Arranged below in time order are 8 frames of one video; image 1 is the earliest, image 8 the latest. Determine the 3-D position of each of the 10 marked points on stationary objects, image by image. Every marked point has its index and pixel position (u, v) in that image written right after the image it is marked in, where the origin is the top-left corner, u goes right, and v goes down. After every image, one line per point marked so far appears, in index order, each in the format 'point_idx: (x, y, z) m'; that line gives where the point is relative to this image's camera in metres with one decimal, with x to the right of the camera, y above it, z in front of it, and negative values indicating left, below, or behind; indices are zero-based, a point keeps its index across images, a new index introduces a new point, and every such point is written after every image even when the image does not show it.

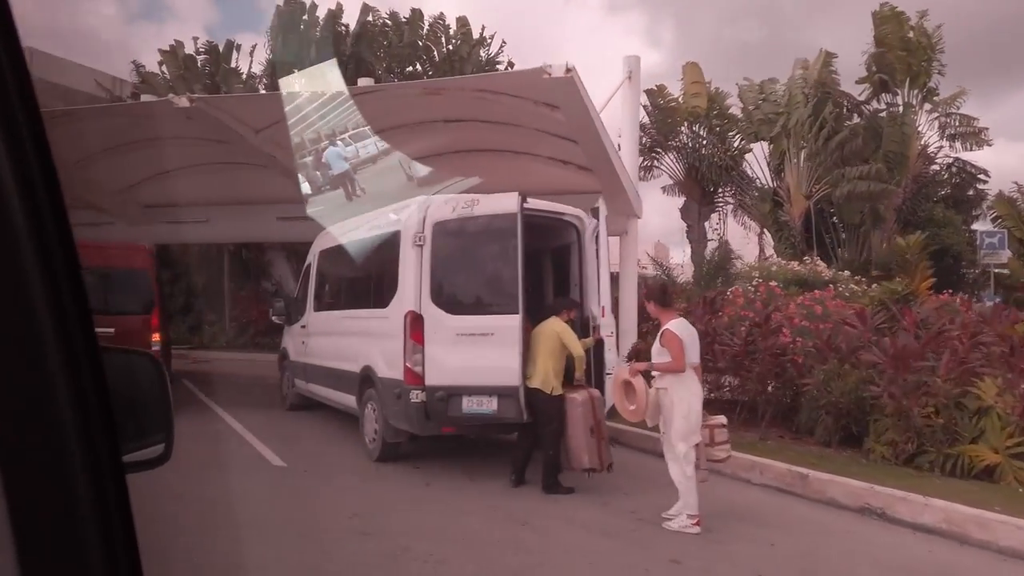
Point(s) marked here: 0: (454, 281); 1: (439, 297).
0: (-0.5, +0.1, +6.5) m
1: (-0.7, 0.0, +6.5) m
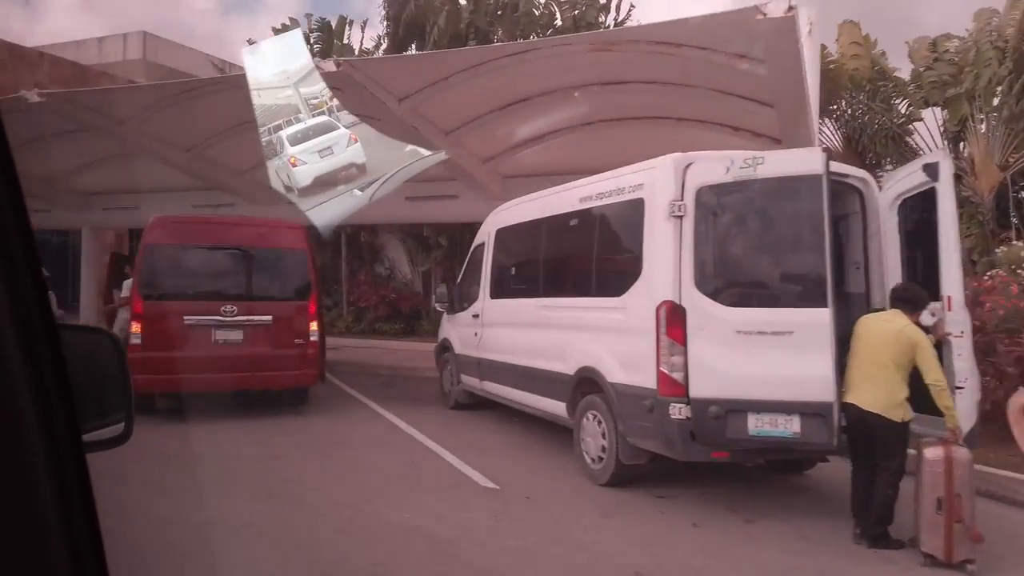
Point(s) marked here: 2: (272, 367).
0: (+1.5, +0.2, +5.1) m
1: (+1.3, +0.1, +5.1) m
2: (-2.8, -0.9, +8.4) m
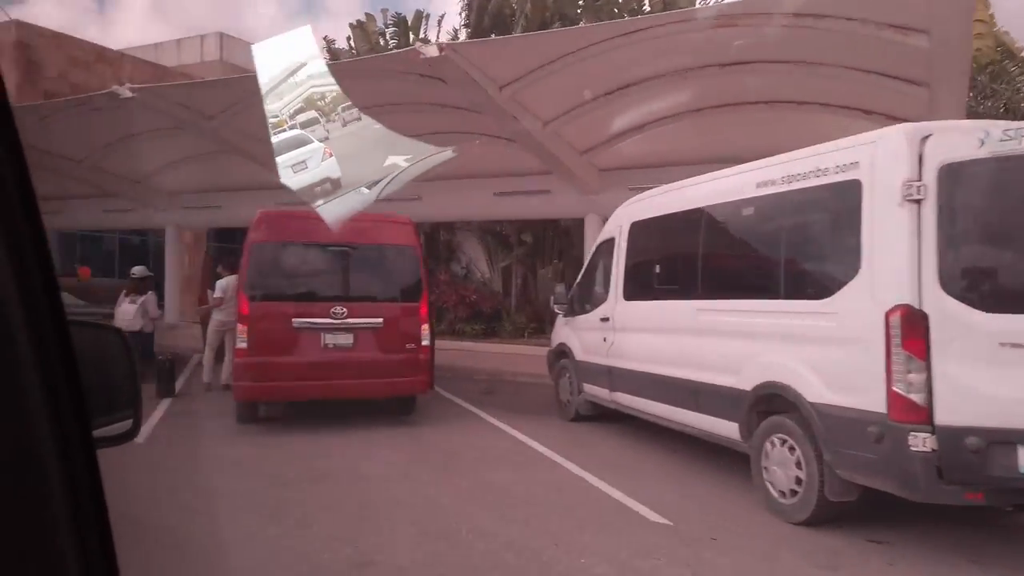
0: (+2.6, +0.2, +4.1) m
1: (+2.5, +0.1, +4.1) m
2: (-1.4, -0.9, +7.7) m
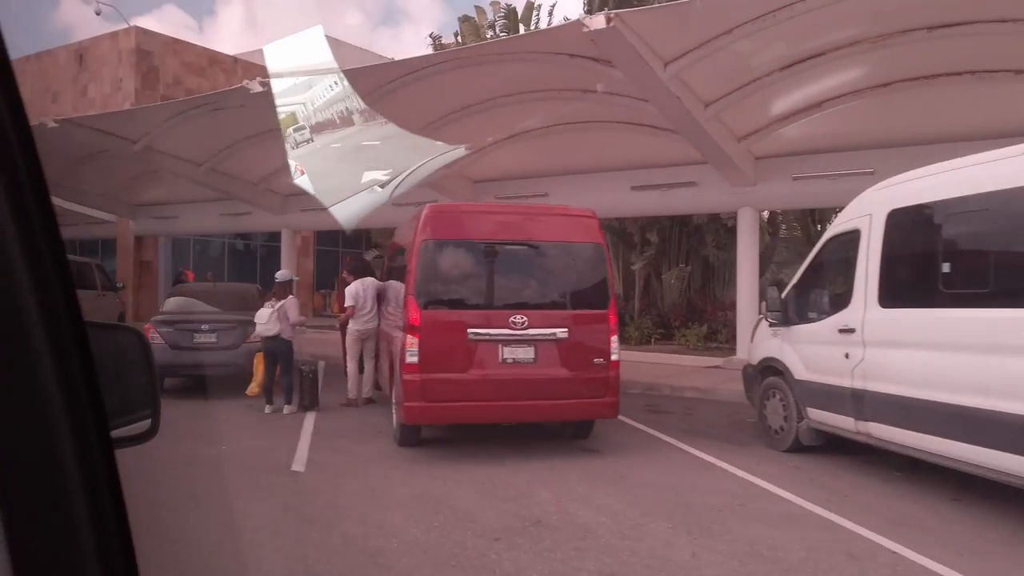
0: (+4.1, +0.2, +2.5) m
1: (+3.9, +0.1, +2.6) m
2: (+0.5, -1.0, +6.6) m
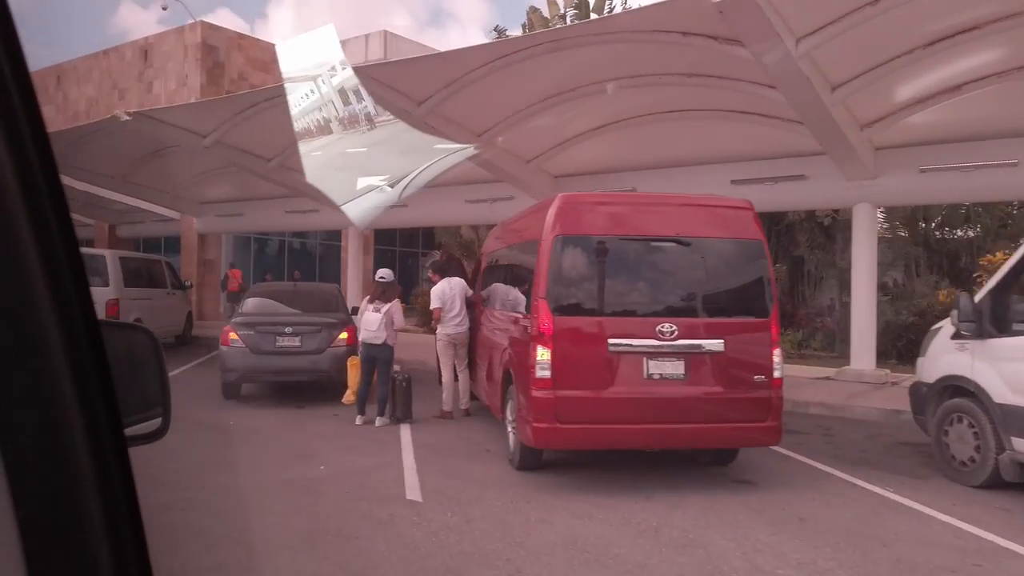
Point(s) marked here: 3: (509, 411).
0: (+5.0, +0.1, +1.4) m
1: (+4.8, 0.0, +1.4) m
2: (+1.6, -1.0, +5.6) m
3: (0.0, -1.2, +6.7) m
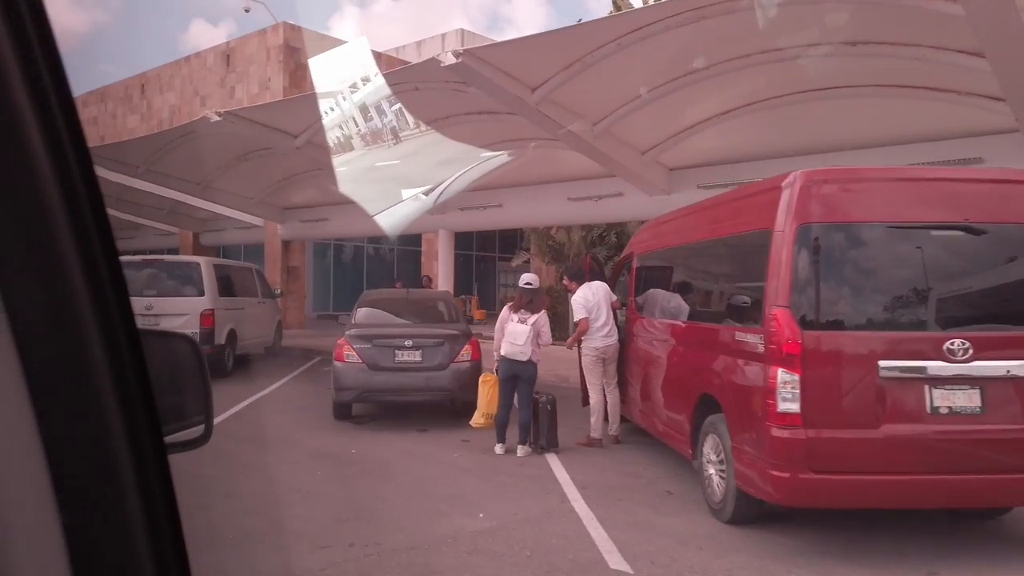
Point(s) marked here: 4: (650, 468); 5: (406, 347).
0: (+6.0, +0.2, -0.3) m
1: (+5.8, +0.1, -0.2) m
2: (+3.0, -1.0, +4.2) m
3: (+1.5, -1.2, +5.4) m
4: (+1.2, -1.6, +6.5) m
5: (-1.2, -0.7, +8.3) m
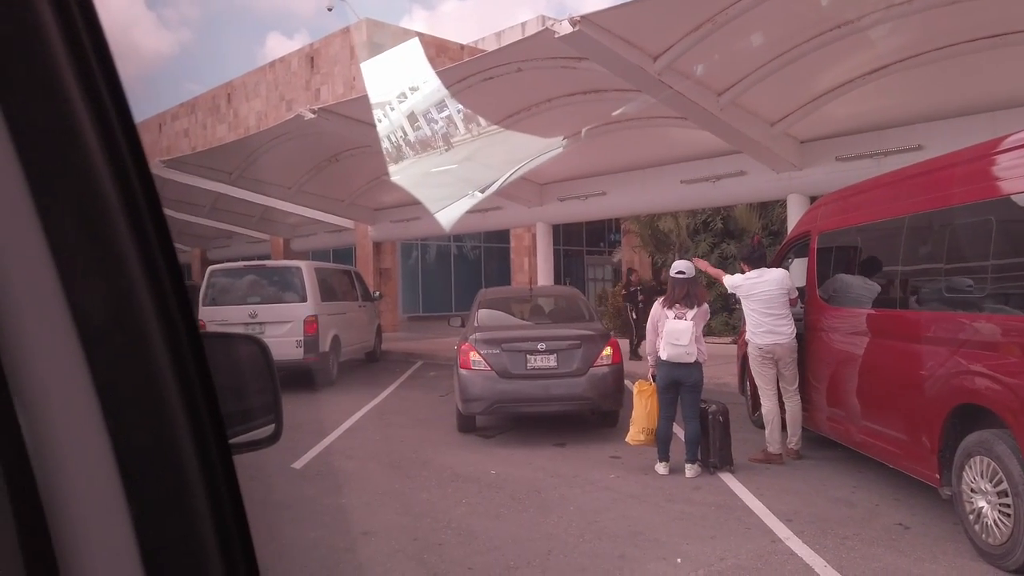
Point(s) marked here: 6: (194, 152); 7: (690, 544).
0: (+6.5, +0.4, -1.9) m
1: (+6.4, +0.3, -1.8) m
2: (+4.1, -0.9, +2.9) m
3: (+2.7, -1.1, +4.2) m
4: (+2.5, -1.5, +5.3) m
5: (+0.3, -0.6, +7.4) m
6: (-1.8, +0.8, +4.0) m
7: (+1.1, -1.6, +4.5) m
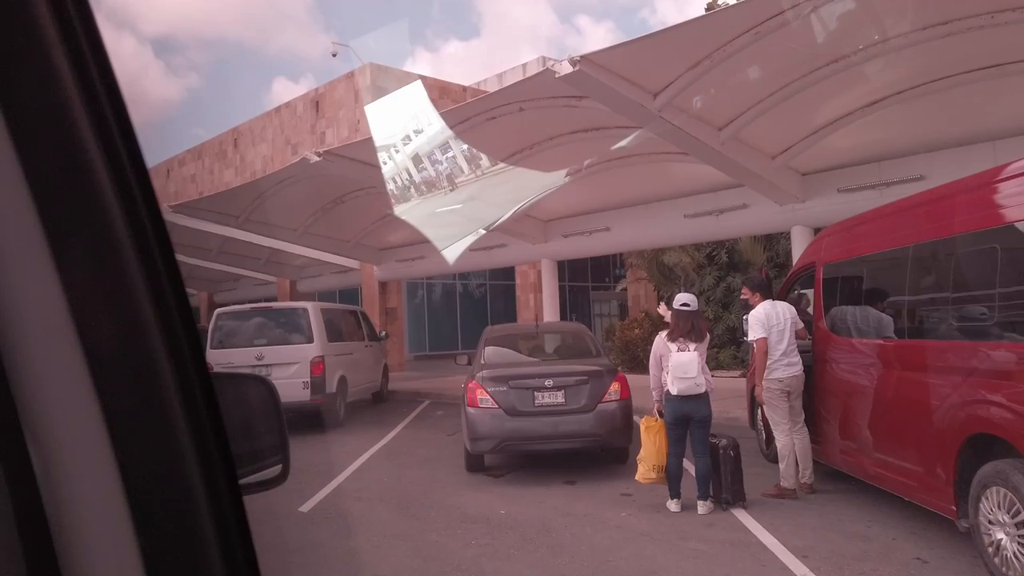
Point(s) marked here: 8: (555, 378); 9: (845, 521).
0: (+6.5, +0.6, -1.9) m
1: (+6.4, +0.5, -1.9) m
2: (+4.1, -0.9, +2.8) m
3: (+2.8, -1.3, +4.1) m
4: (+2.6, -1.7, +5.2) m
5: (+0.3, -1.0, +7.3) m
6: (-1.8, +0.5, +4.1) m
7: (+1.2, -1.8, +4.4) m
8: (+0.4, -0.9, +7.4) m
9: (+2.5, -1.8, +5.5) m
